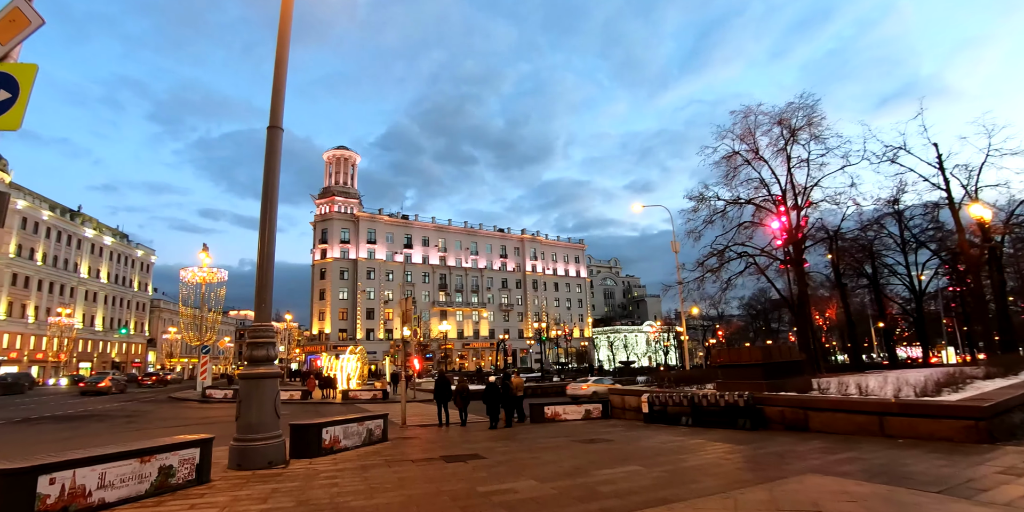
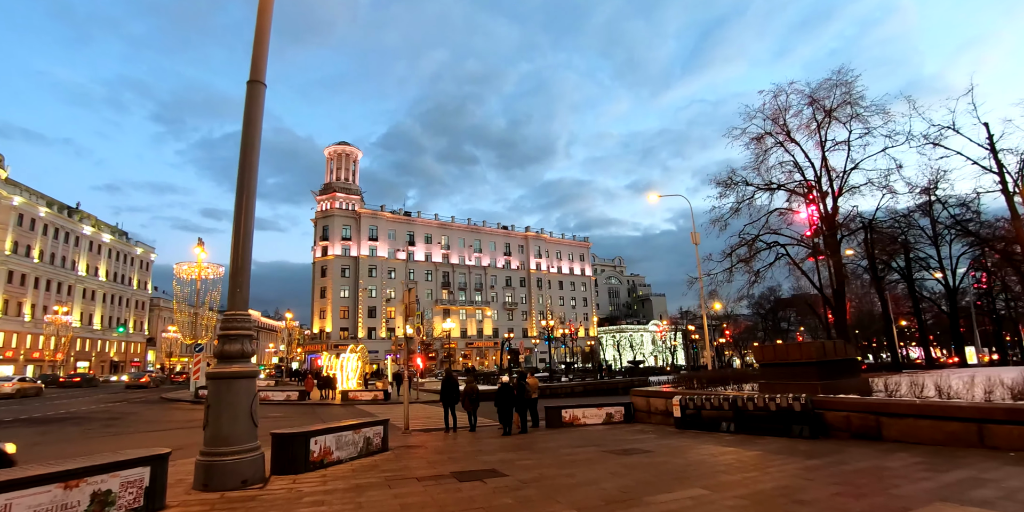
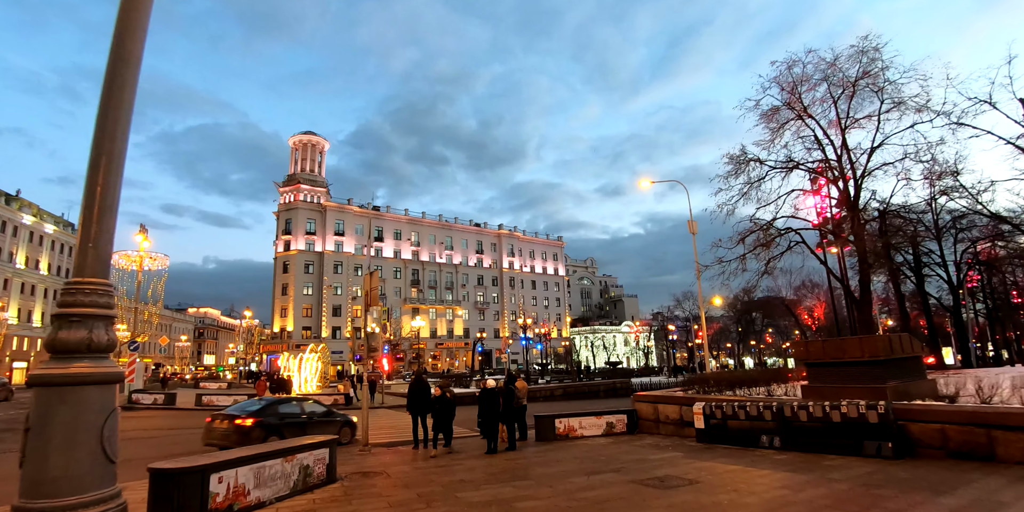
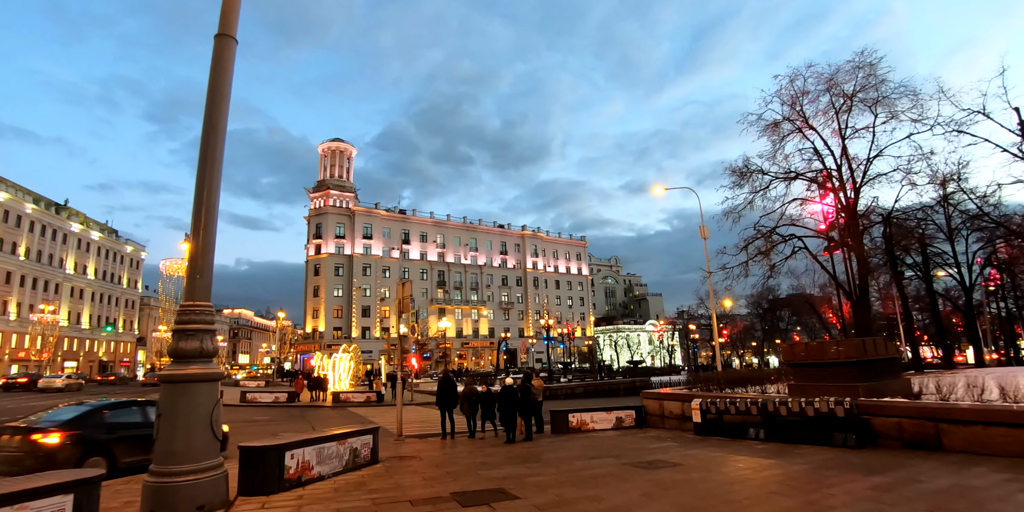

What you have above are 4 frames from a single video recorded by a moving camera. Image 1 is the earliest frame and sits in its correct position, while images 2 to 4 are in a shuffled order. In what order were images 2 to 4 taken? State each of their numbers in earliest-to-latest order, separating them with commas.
2, 4, 3
